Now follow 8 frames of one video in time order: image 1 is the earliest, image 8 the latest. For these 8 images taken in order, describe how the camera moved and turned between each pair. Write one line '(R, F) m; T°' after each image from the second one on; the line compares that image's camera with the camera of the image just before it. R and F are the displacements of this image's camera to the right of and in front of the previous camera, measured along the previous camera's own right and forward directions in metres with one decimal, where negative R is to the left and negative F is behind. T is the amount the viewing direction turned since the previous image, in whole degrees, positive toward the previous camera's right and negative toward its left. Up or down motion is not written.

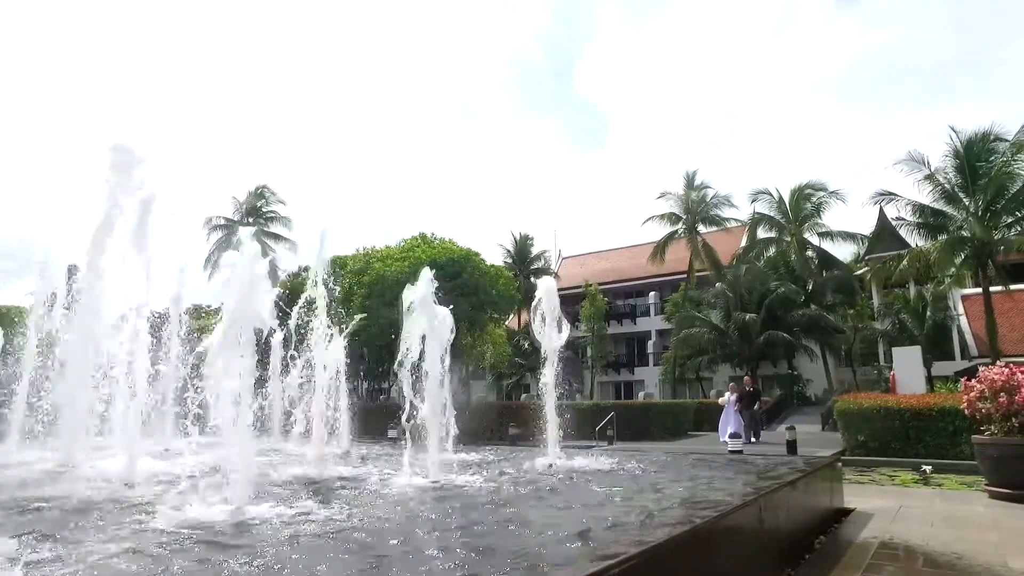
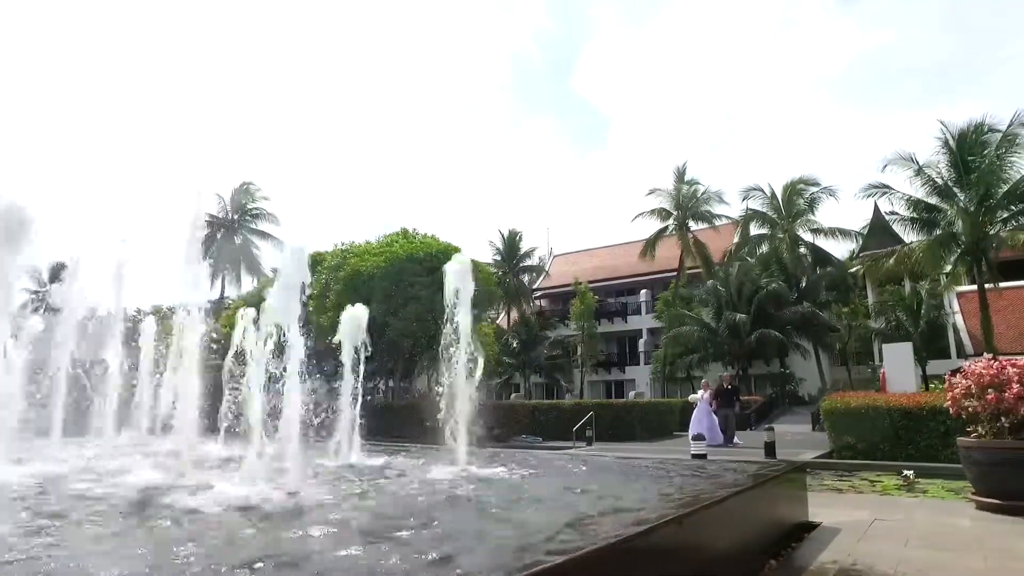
(+0.6, +0.8) m; 0°
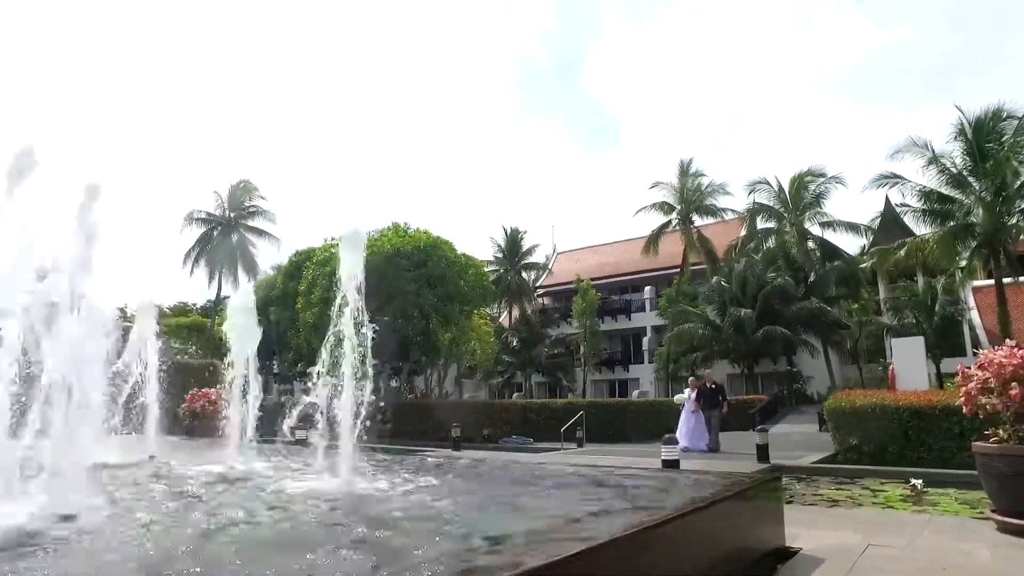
(+0.6, +1.0) m; -1°
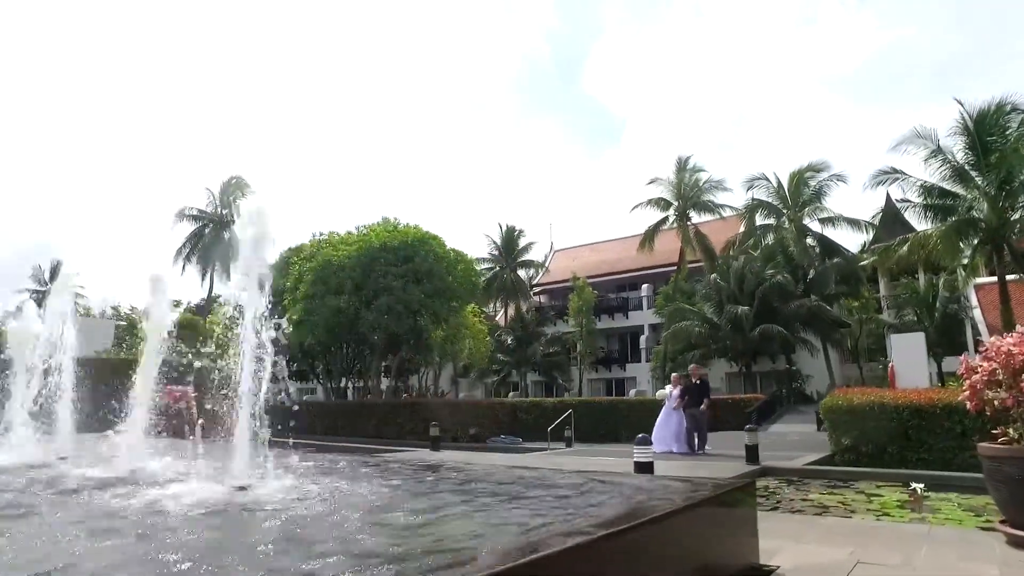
(+0.4, +0.6) m; 0°
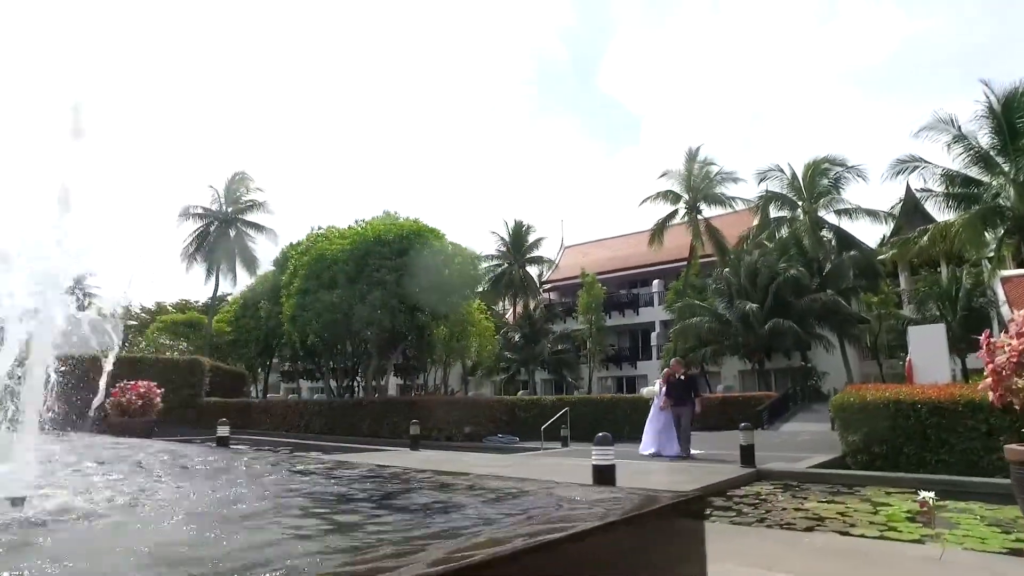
(+0.6, +0.9) m; -1°
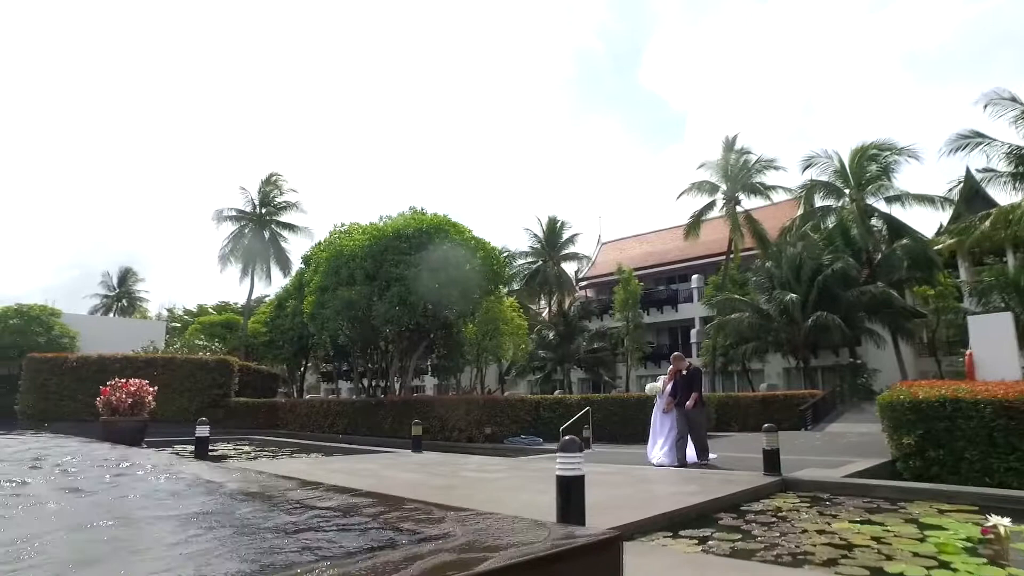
(+0.6, +1.0) m; -4°
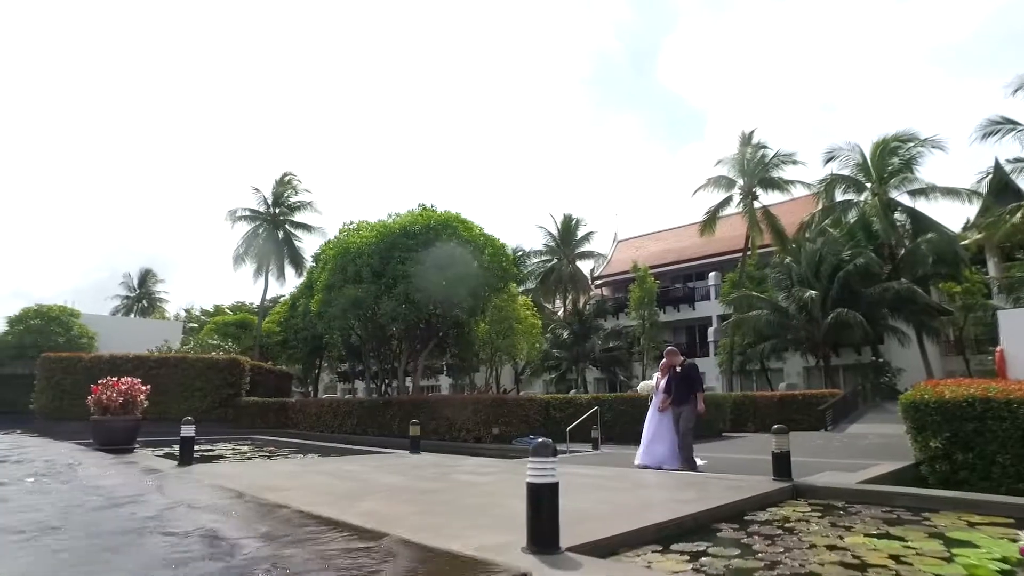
(+0.3, +0.5) m; -2°
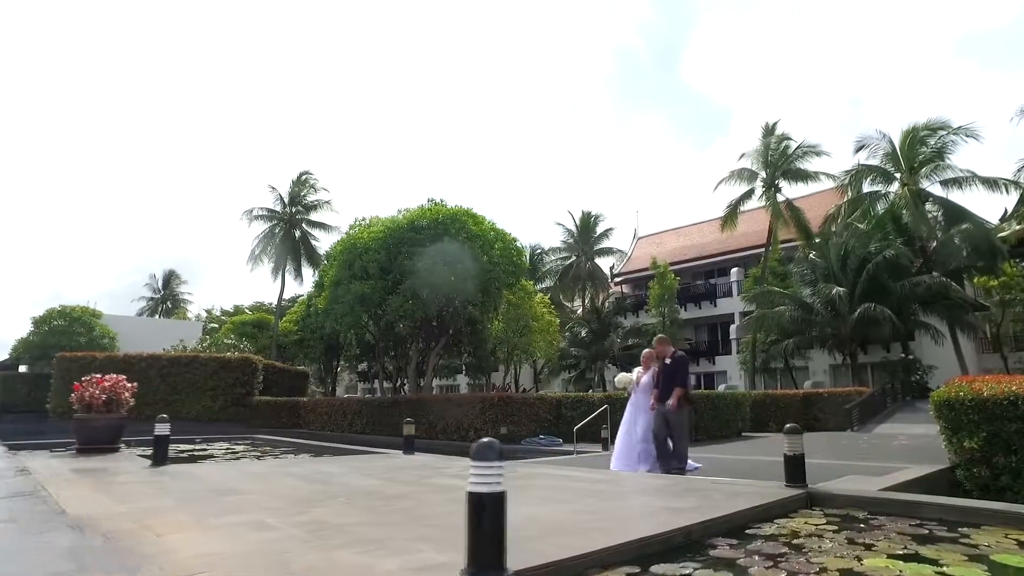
(+0.4, +0.7) m; -2°
